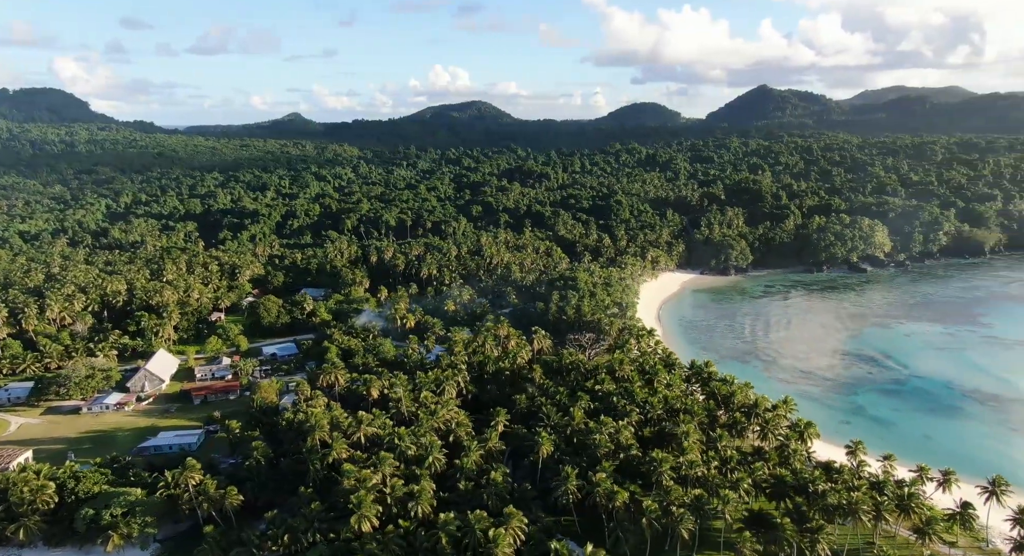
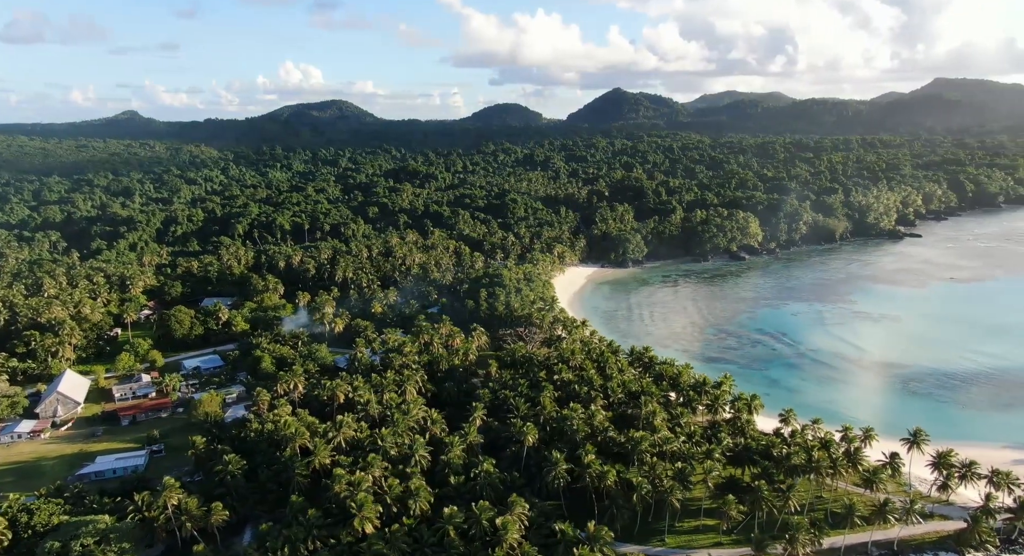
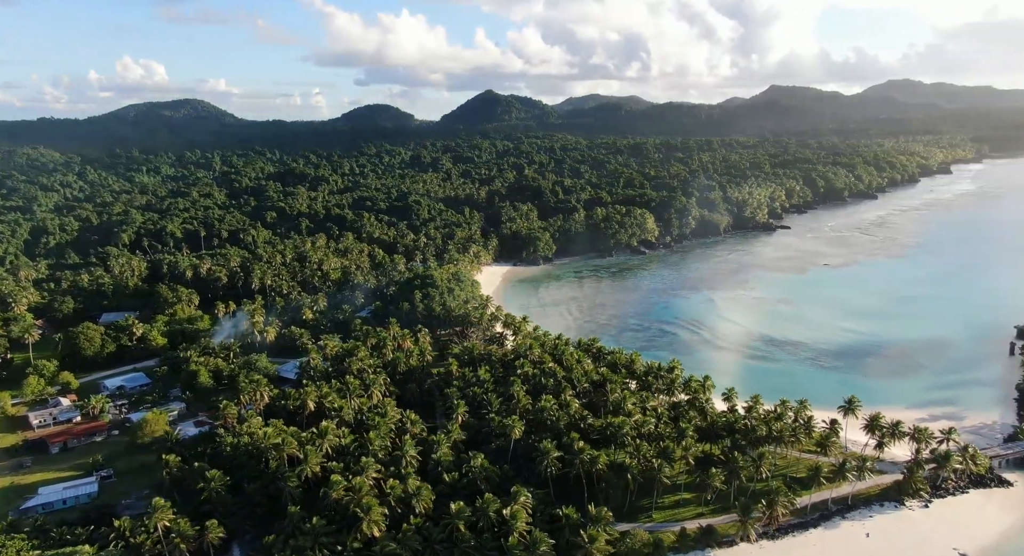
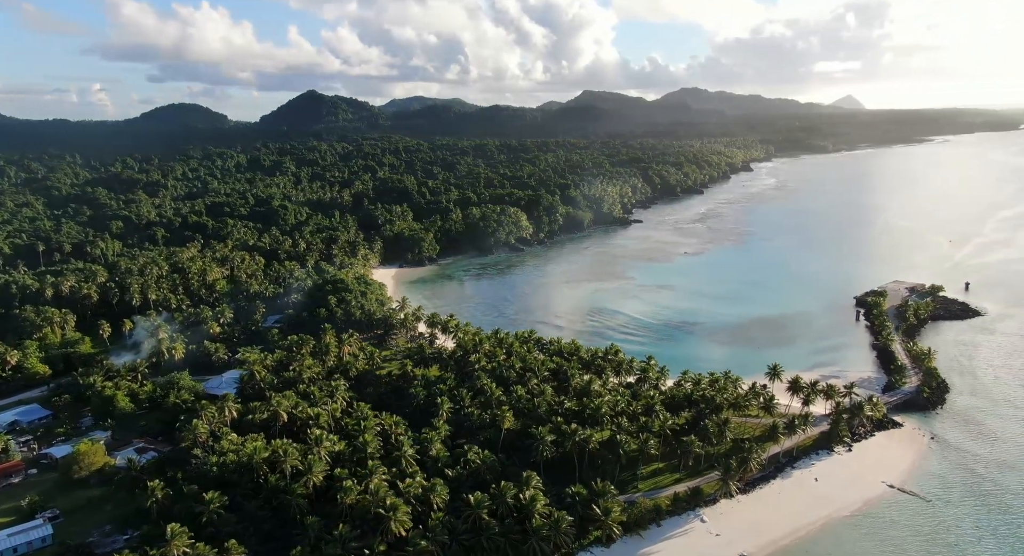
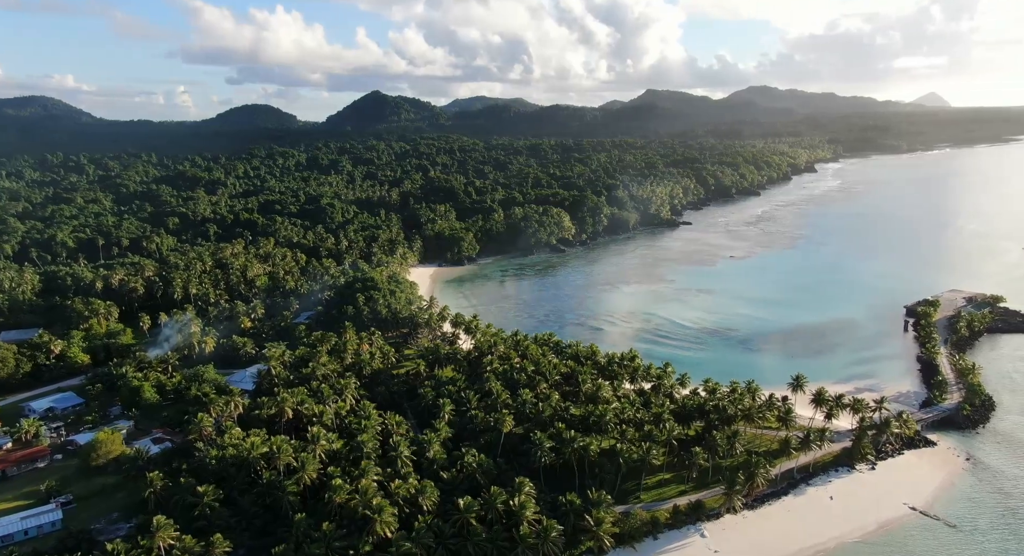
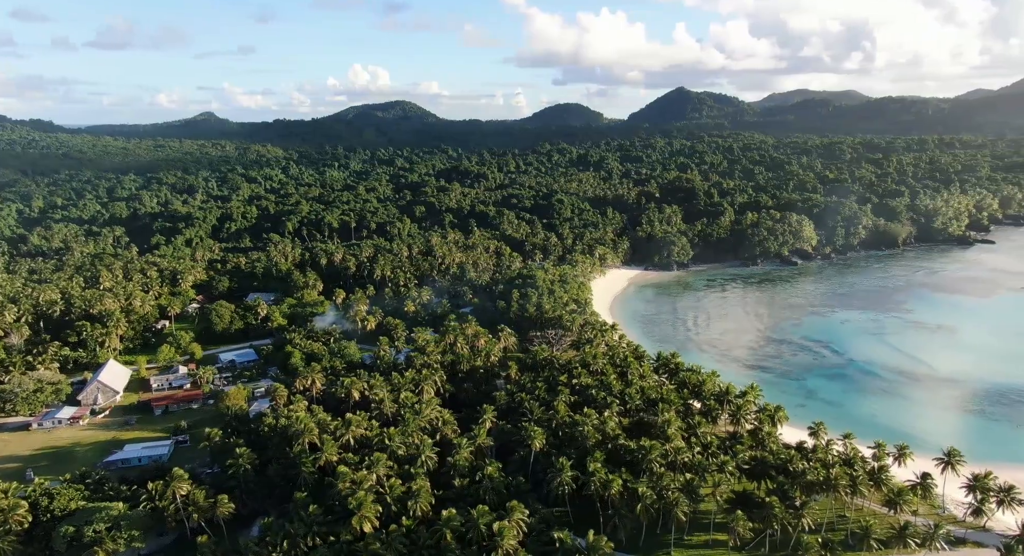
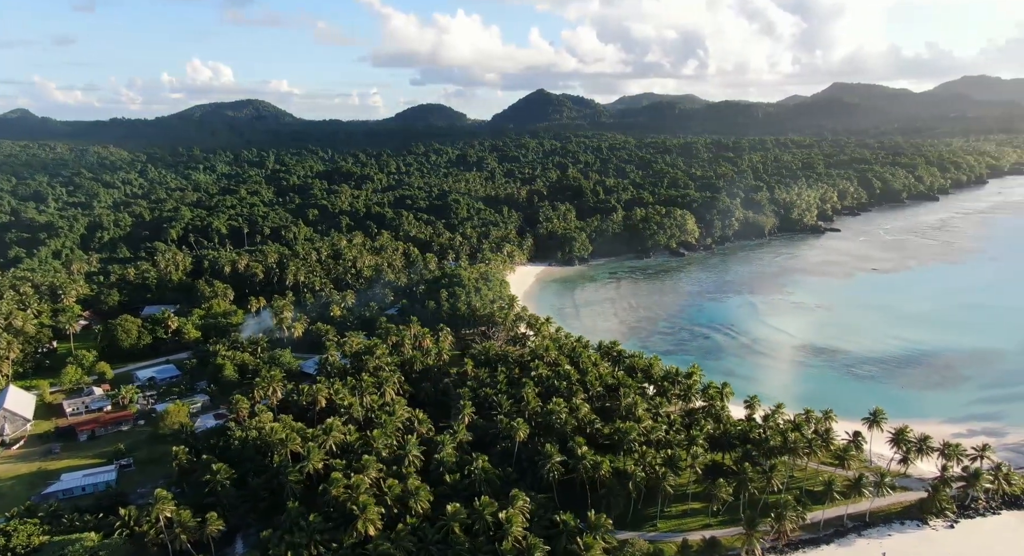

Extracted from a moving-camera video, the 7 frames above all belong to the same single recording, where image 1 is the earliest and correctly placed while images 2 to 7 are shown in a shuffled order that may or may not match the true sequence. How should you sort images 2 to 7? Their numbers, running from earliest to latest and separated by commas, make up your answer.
6, 2, 7, 3, 5, 4
